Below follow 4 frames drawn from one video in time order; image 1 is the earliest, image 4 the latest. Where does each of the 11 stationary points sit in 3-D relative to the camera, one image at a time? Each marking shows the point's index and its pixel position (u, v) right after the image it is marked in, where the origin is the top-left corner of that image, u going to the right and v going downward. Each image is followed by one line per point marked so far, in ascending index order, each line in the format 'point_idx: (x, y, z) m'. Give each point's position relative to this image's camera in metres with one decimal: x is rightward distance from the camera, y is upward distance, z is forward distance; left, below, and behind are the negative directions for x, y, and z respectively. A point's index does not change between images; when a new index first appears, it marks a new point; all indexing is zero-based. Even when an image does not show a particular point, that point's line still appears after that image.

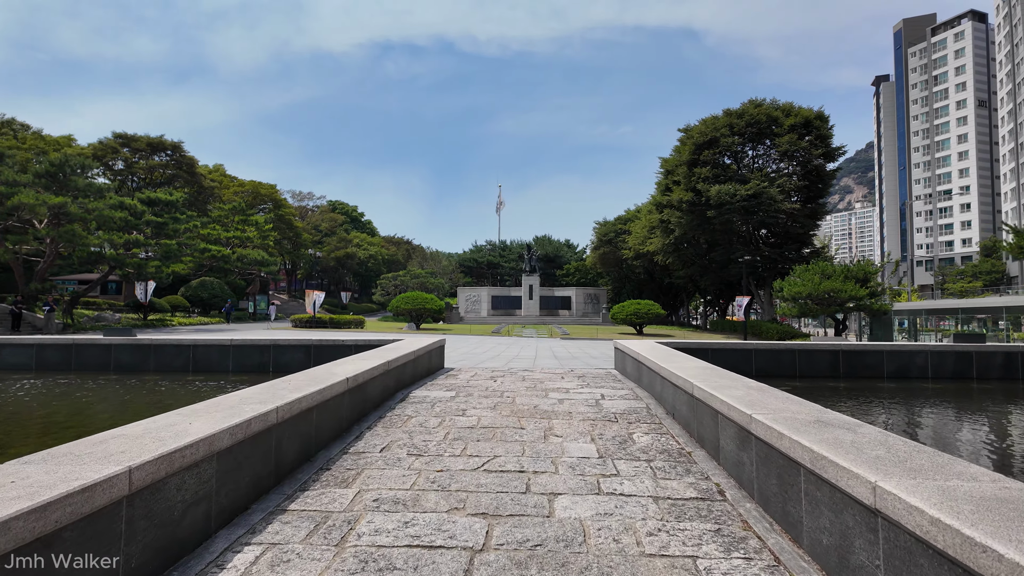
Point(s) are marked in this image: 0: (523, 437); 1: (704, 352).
0: (+0.1, -1.2, +4.0) m
1: (+2.9, -1.0, +7.7) m
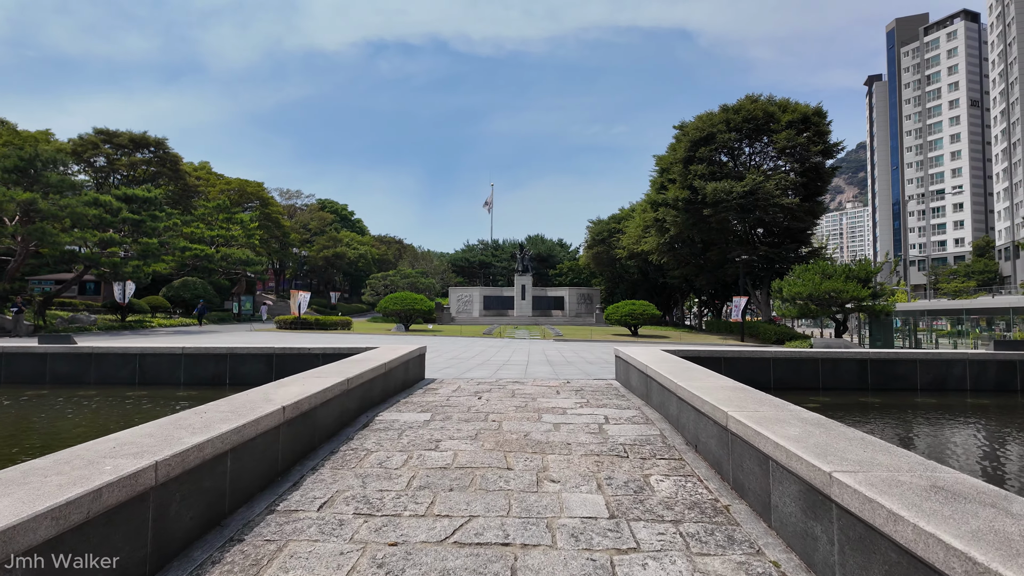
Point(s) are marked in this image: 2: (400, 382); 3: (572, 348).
0: (0.0, -1.2, +3.1) m
1: (+2.8, -1.0, +6.9) m
2: (-1.4, -1.1, +6.2) m
3: (+2.1, -2.2, +18.1) m
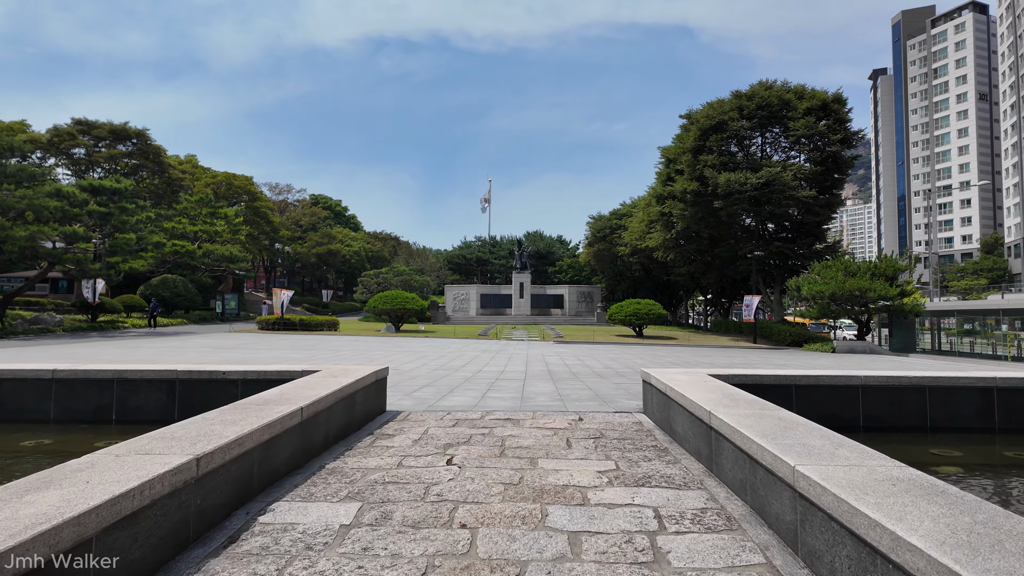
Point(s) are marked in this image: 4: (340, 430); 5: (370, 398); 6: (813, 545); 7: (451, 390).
0: (-0.1, -1.2, +1.2) m
1: (+2.7, -1.0, +5.0) m
2: (-1.4, -1.2, +4.2) m
3: (+2.0, -2.1, +16.2) m
4: (-1.4, -1.2, +4.2) m
5: (-1.4, -1.1, +5.0) m
6: (+1.3, -1.1, +2.2) m
7: (-0.9, -1.6, +7.8) m
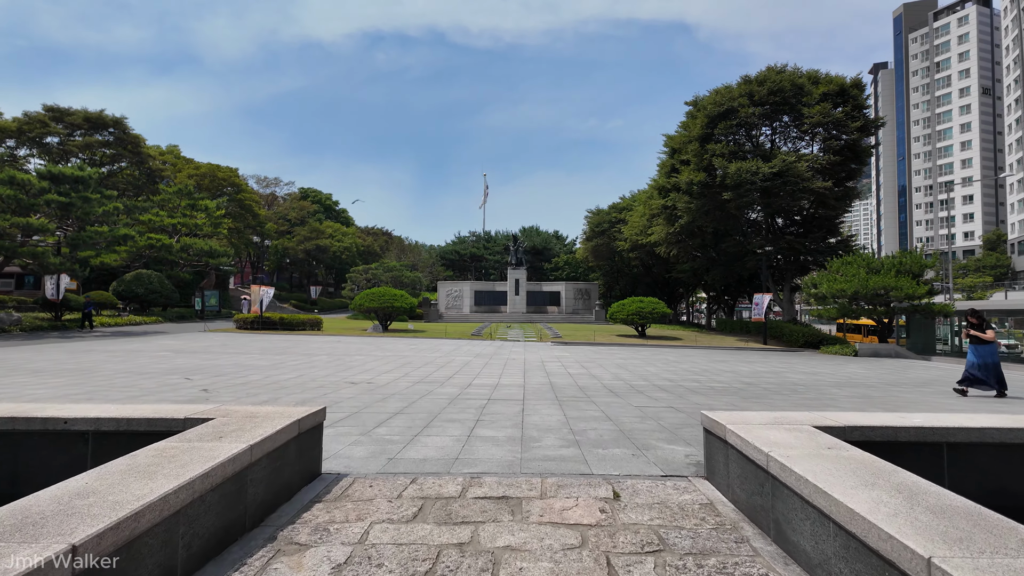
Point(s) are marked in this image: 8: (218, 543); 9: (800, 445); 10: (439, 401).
0: (-0.1, -1.3, -0.6) m
1: (+2.7, -1.0, +3.2) m
2: (-1.5, -1.2, +2.4) m
3: (+1.9, -2.1, +14.4) m
4: (-1.4, -1.2, +2.4) m
5: (-1.4, -1.1, +3.2) m
6: (+1.3, -1.2, +0.5) m
7: (-0.9, -1.6, +5.9) m
8: (-1.4, -1.2, +2.5) m
9: (+1.6, -0.9, +2.8) m
10: (-1.0, -1.7, +7.6) m
